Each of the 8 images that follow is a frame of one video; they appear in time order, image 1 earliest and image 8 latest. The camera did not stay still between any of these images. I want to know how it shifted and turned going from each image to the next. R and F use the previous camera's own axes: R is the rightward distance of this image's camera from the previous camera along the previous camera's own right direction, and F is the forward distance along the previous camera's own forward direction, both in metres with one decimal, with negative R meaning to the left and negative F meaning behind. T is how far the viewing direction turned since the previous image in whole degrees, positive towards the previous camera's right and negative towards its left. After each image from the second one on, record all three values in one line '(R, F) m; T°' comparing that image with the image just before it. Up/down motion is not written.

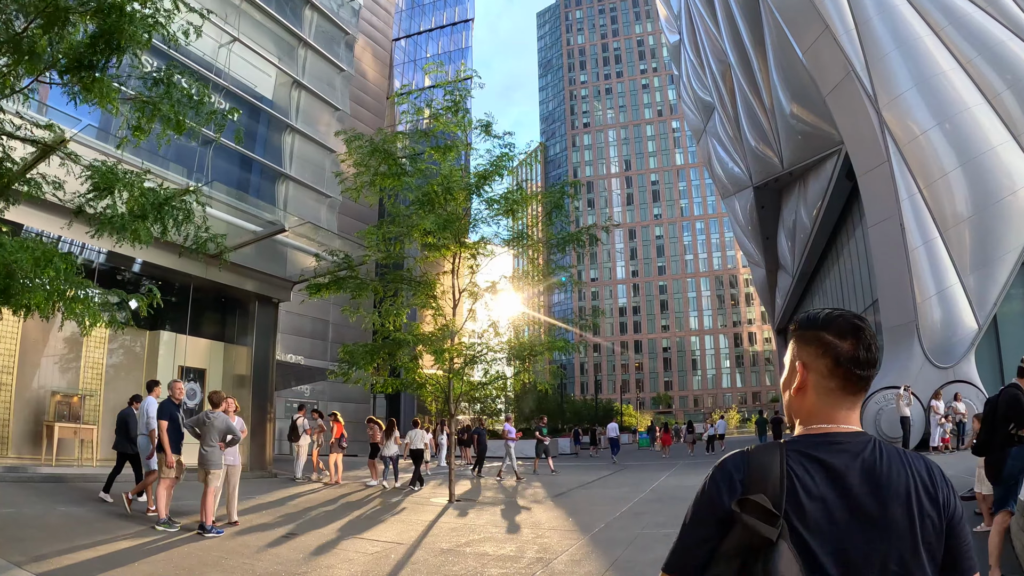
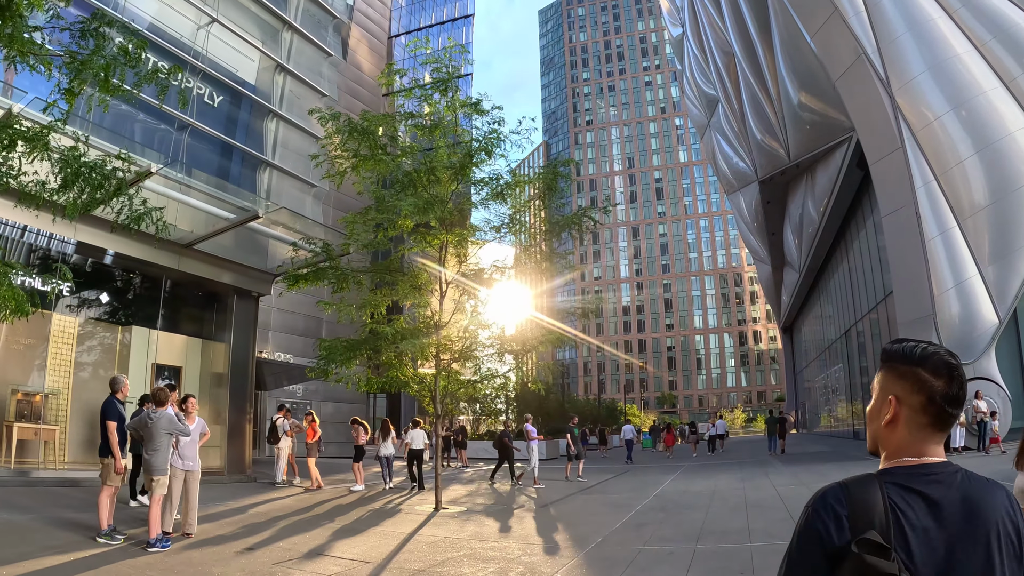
(+0.2, +0.9) m; 0°
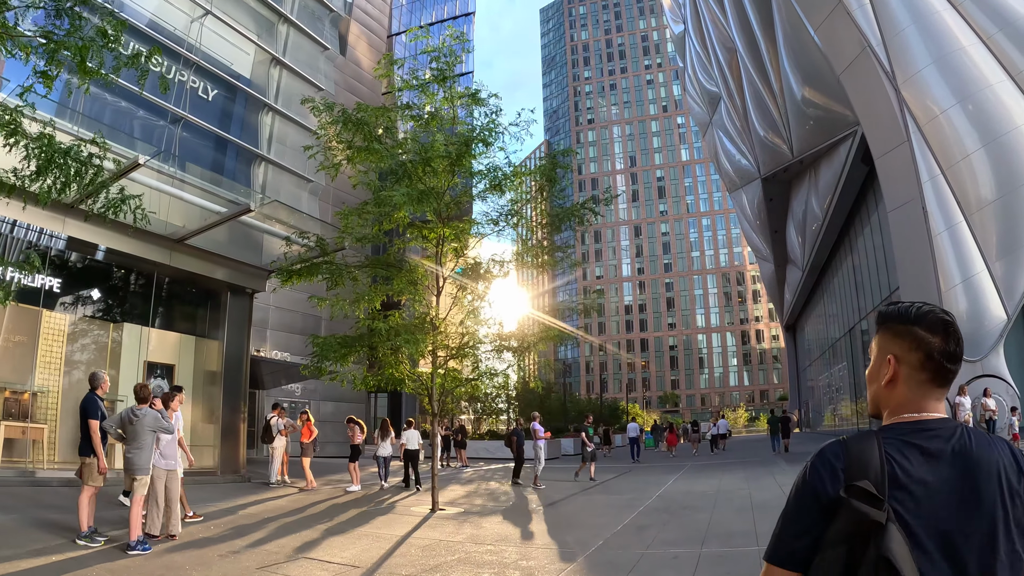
(+0.1, +0.3) m; 0°
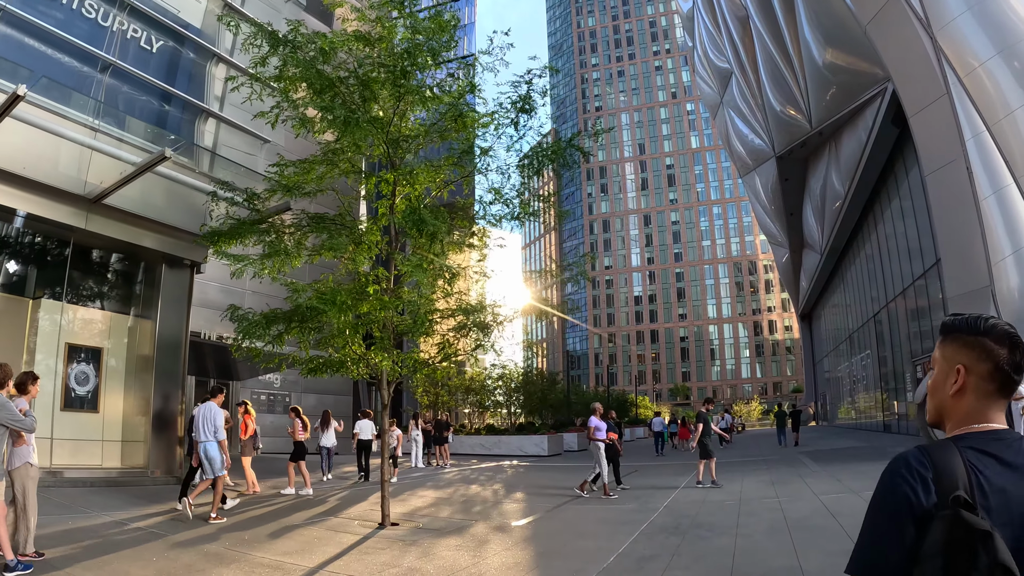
(+0.5, +2.1) m; -1°
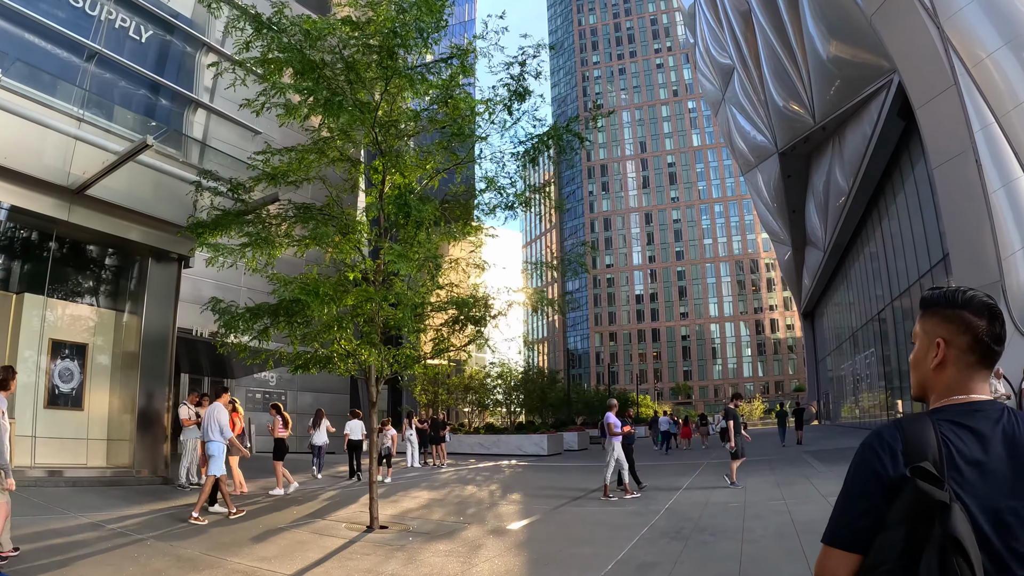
(+0.1, +0.4) m; 0°
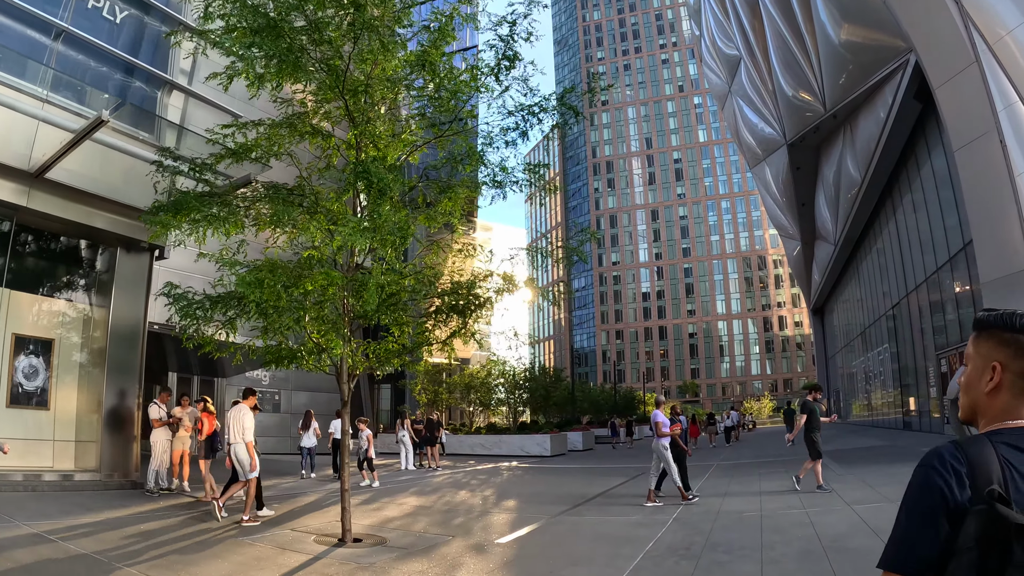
(+0.2, +0.8) m; -1°
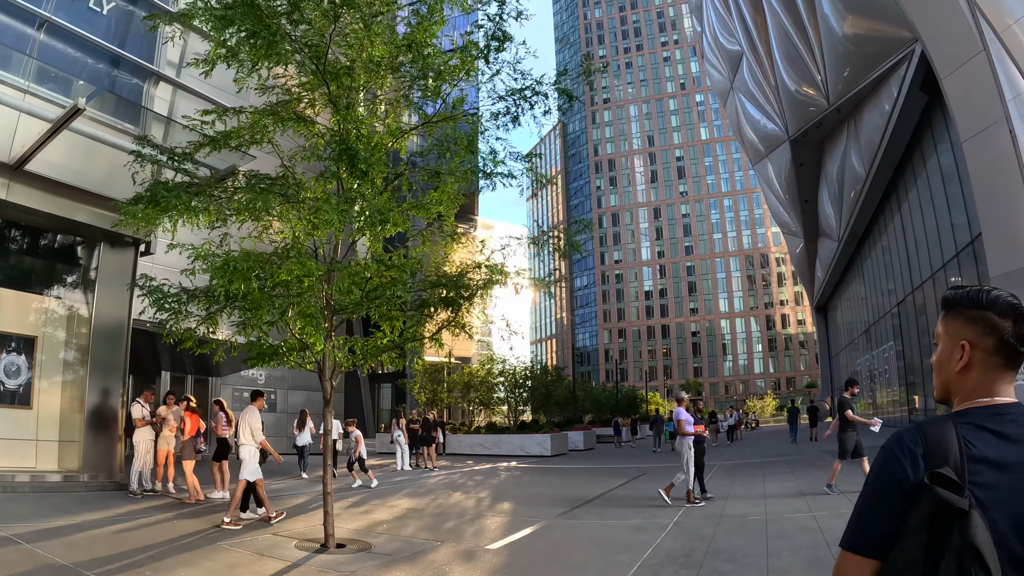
(+0.1, +0.4) m; 0°
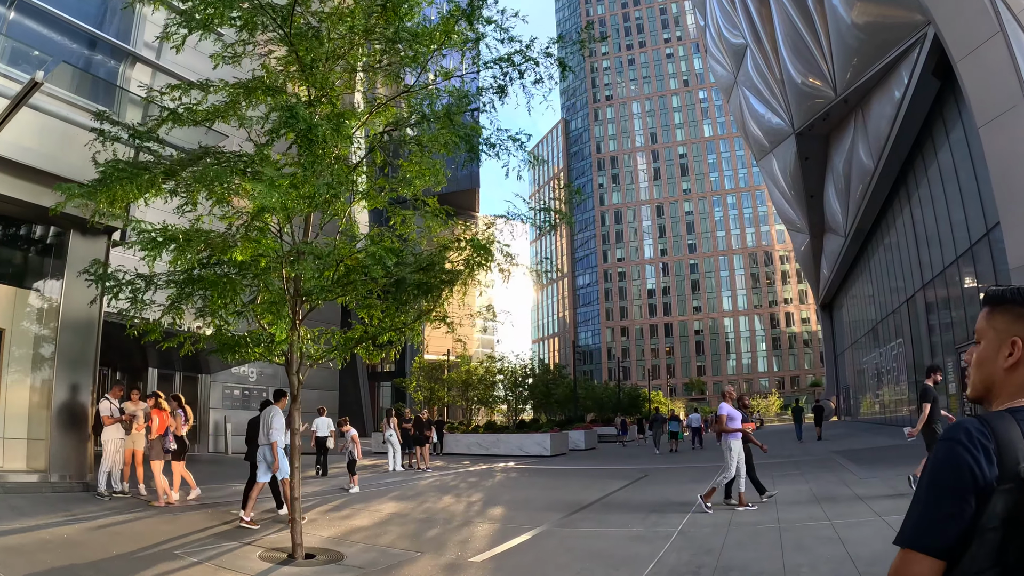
(+0.1, +0.6) m; 0°
